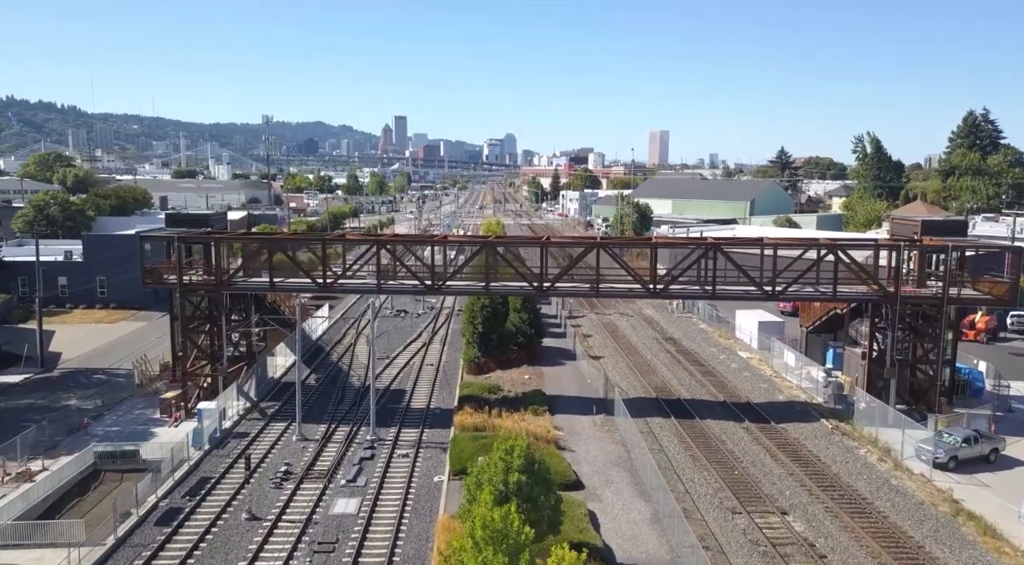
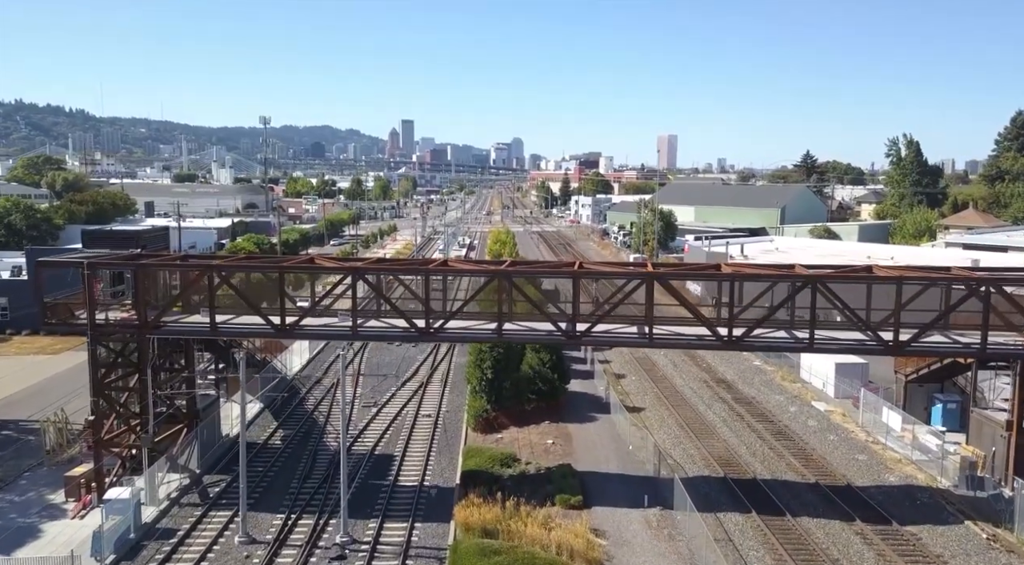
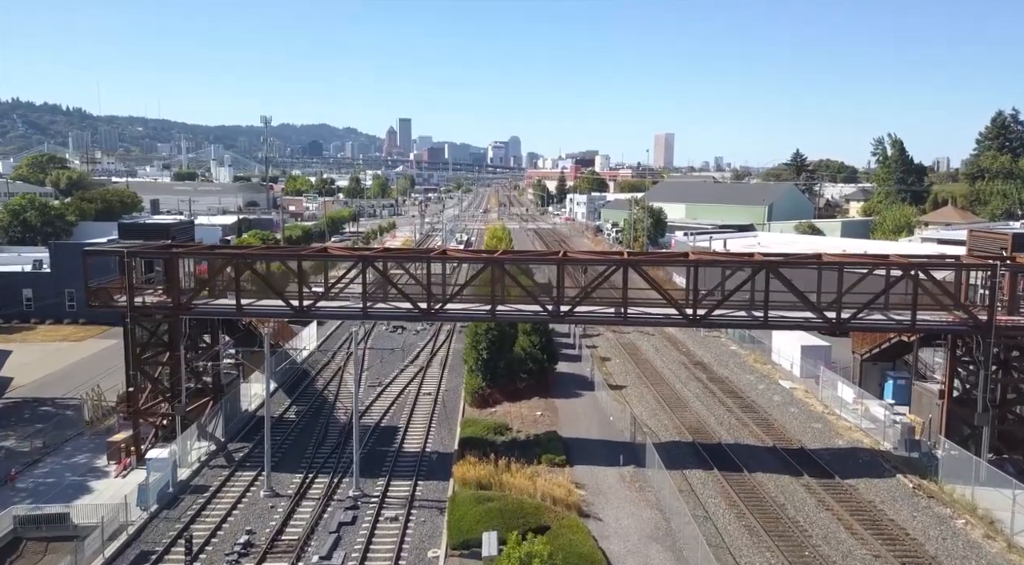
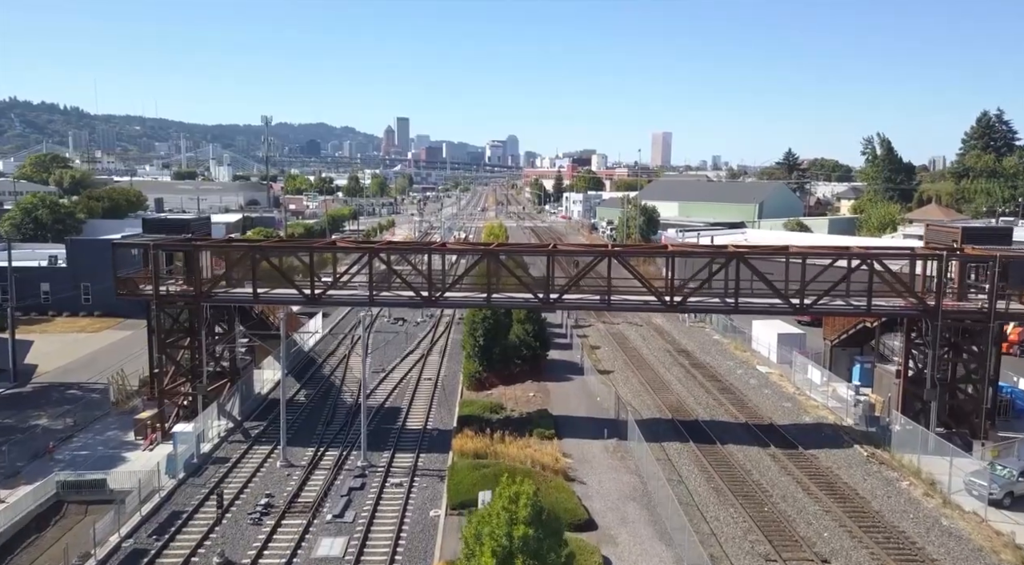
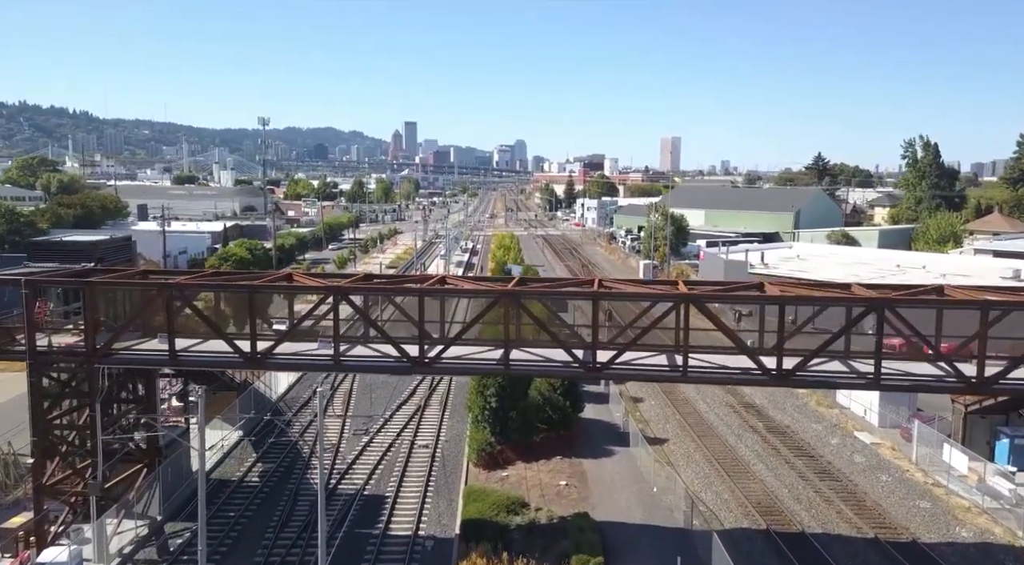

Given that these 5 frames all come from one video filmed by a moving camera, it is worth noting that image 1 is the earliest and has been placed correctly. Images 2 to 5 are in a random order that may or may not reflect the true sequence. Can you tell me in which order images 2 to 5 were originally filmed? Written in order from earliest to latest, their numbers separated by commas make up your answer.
4, 3, 2, 5
